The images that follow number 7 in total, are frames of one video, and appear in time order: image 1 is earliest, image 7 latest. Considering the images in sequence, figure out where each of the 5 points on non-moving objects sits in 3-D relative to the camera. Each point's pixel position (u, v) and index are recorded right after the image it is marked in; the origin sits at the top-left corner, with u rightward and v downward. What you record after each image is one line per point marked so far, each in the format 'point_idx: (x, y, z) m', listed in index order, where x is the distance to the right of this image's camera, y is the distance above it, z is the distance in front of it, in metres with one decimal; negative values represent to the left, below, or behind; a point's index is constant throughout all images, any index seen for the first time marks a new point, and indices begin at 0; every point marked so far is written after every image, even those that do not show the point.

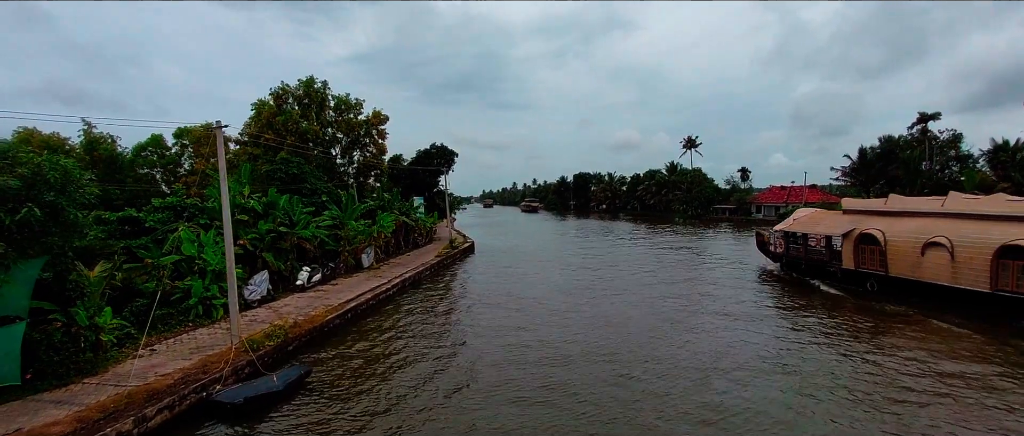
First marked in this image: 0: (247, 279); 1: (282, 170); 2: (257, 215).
0: (-6.4, -1.5, +11.8) m
1: (-8.2, +1.7, +17.5) m
2: (-7.2, +0.1, +13.9) m
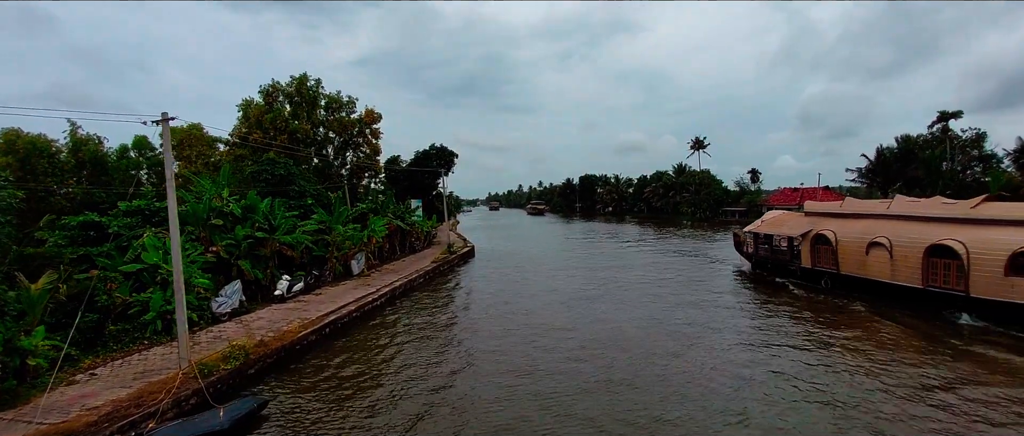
0: (-6.5, -1.6, +10.8) m
1: (-8.2, +1.6, +16.5) m
2: (-7.3, -0.1, +12.9) m
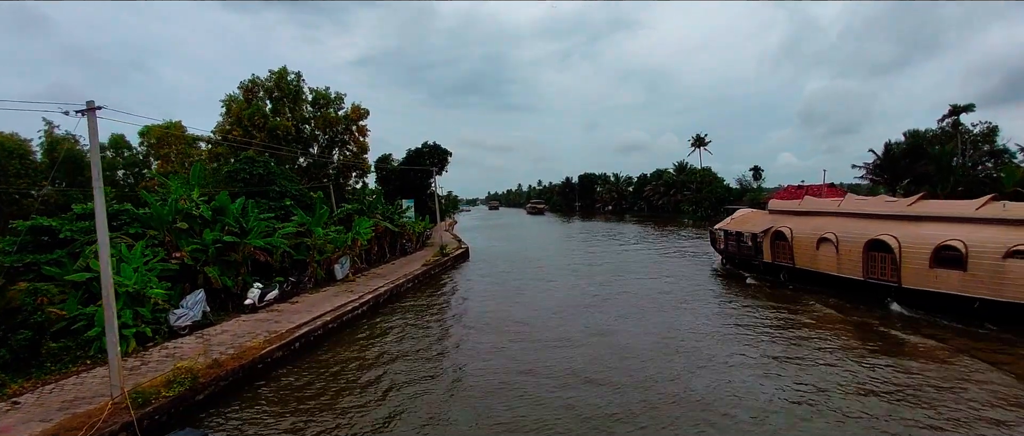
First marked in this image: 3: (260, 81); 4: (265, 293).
0: (-6.7, -1.7, +9.8) m
1: (-8.4, +1.5, +15.5) m
2: (-7.5, -0.1, +11.9) m
3: (-9.5, +5.2, +18.3) m
4: (-5.9, -1.8, +11.7) m
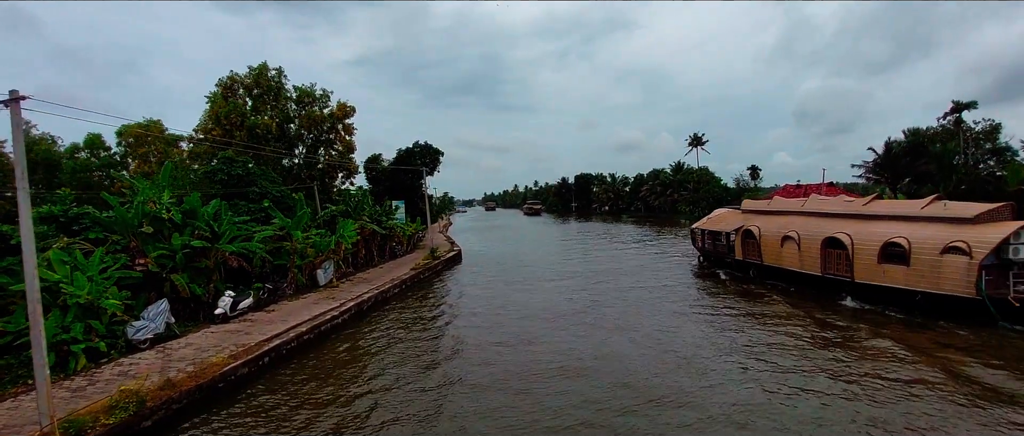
0: (-6.9, -1.8, +9.1) m
1: (-8.7, +1.4, +14.7) m
2: (-7.7, -0.2, +11.1) m
3: (-9.8, +5.1, +17.5) m
4: (-6.2, -1.9, +10.9) m
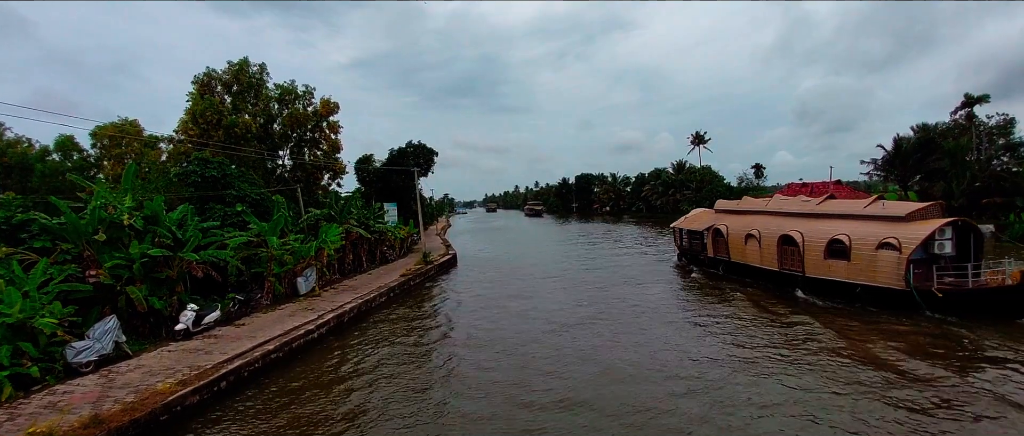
0: (-7.1, -1.9, +8.1) m
1: (-8.9, +1.3, +13.8) m
2: (-7.9, -0.3, +10.2) m
3: (-10.0, +4.9, +16.6) m
4: (-6.3, -2.0, +10.0) m
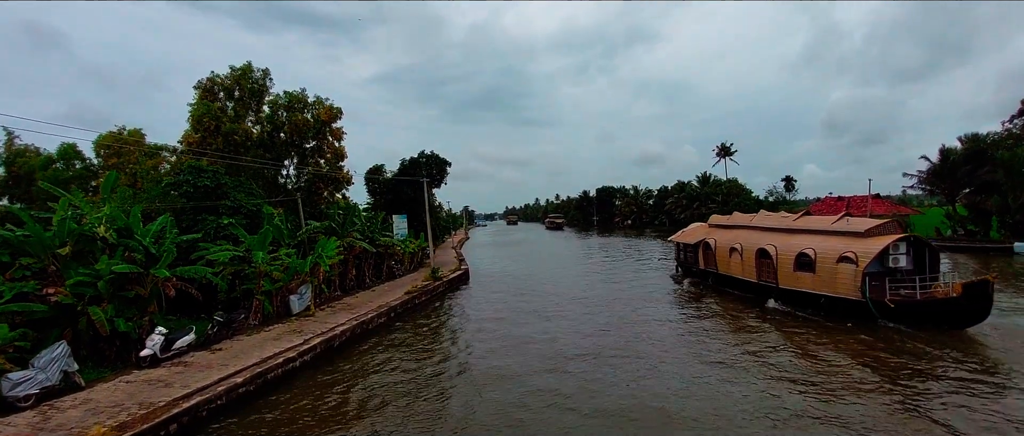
0: (-7.1, -2.1, +7.1) m
1: (-8.6, +1.0, +13.0) m
2: (-7.8, -0.6, +9.3) m
3: (-9.5, +4.5, +15.9) m
4: (-6.2, -2.2, +9.0) m
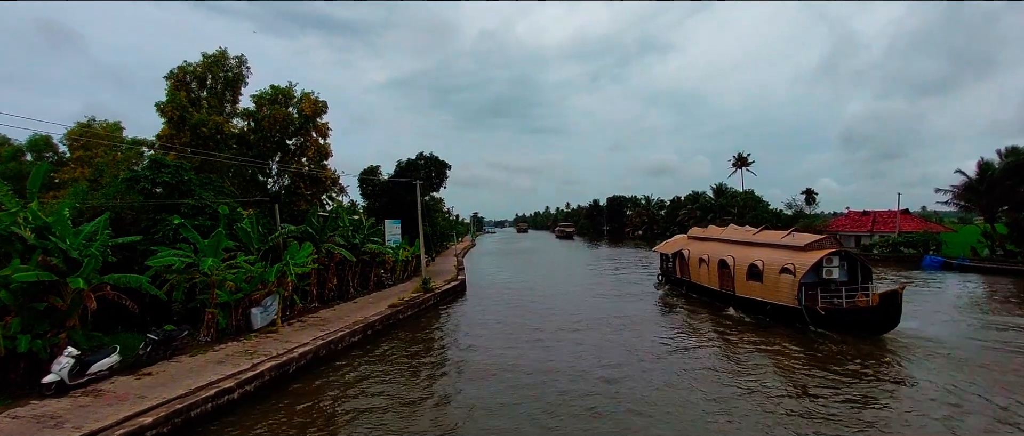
0: (-7.4, -2.0, +5.7) m
1: (-8.7, +1.0, +11.6) m
2: (-8.0, -0.5, +7.9) m
3: (-9.5, +4.5, +14.6) m
4: (-6.5, -2.2, +7.5) m
